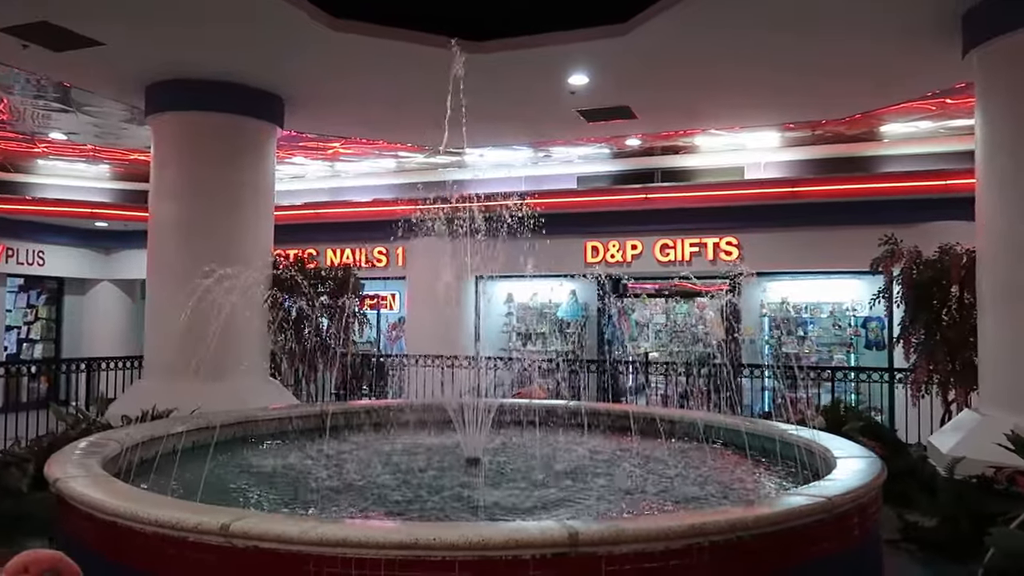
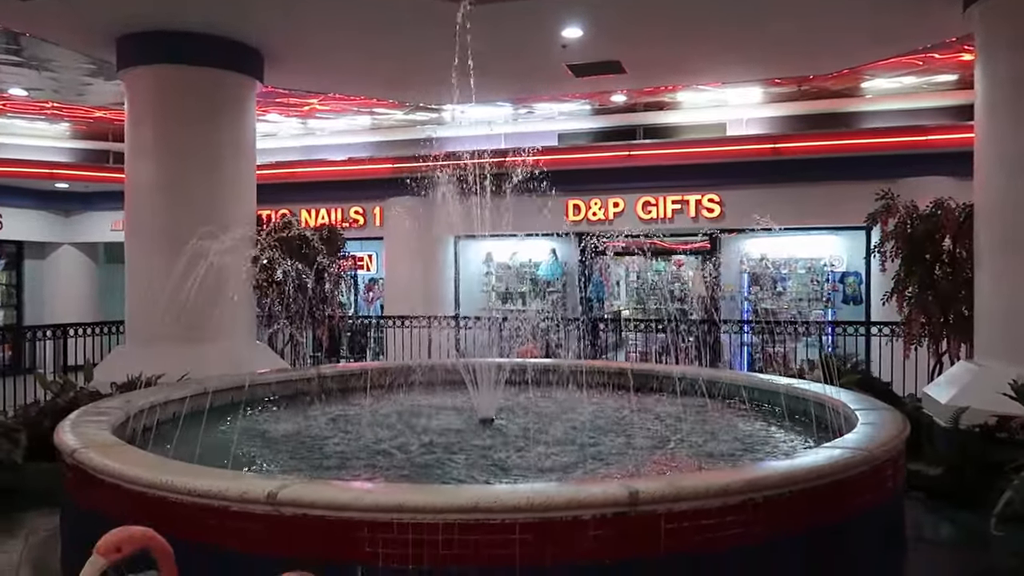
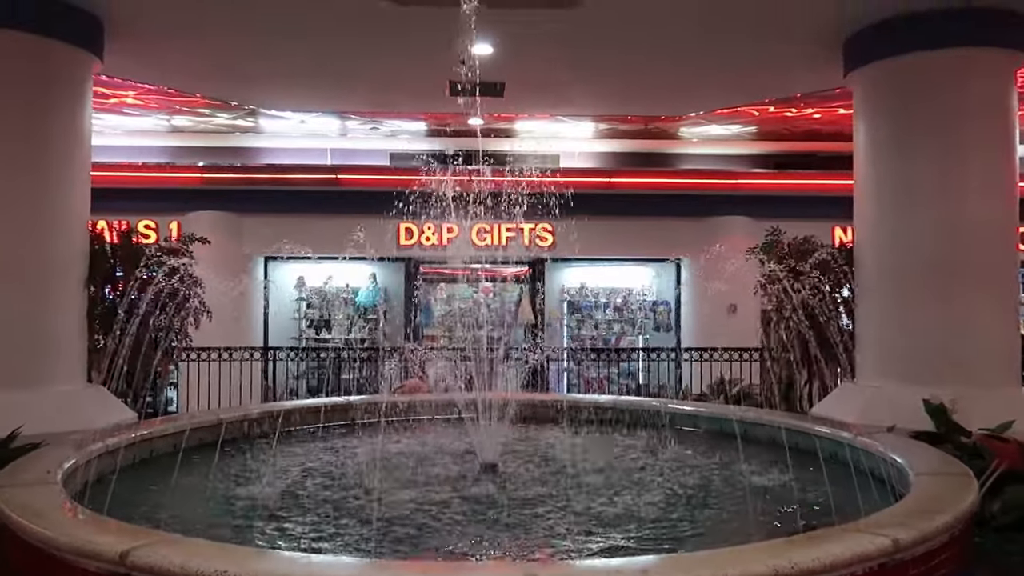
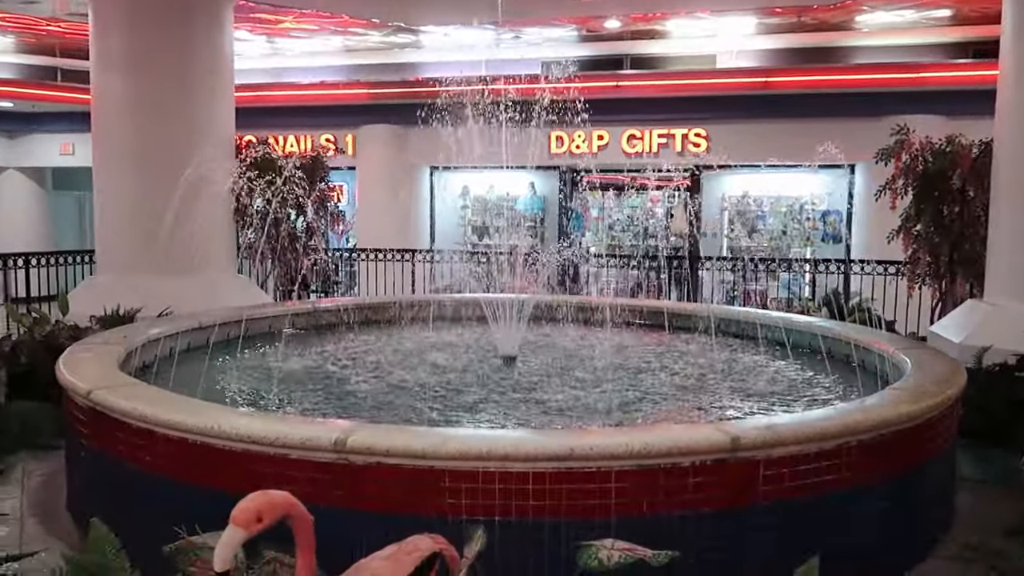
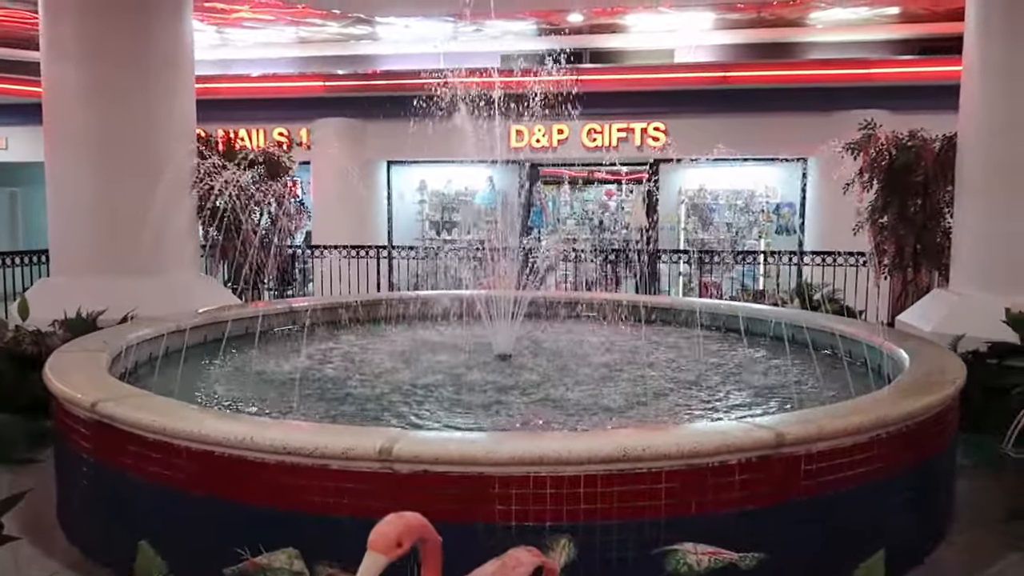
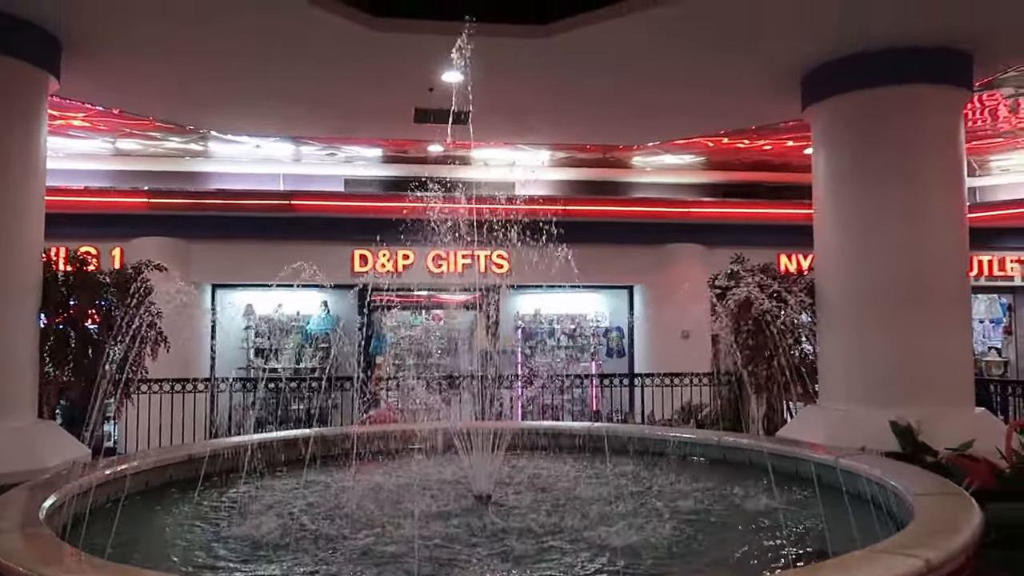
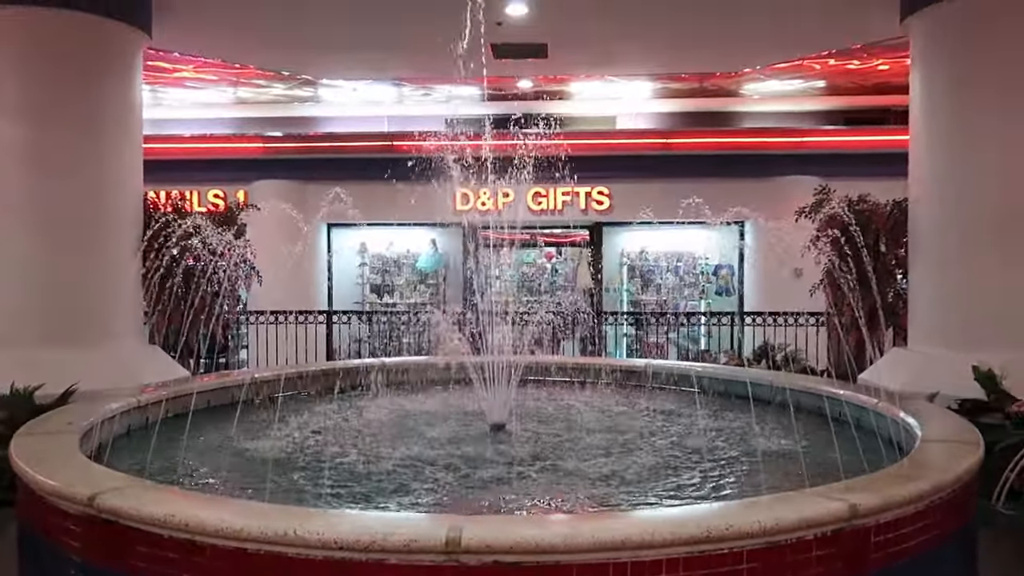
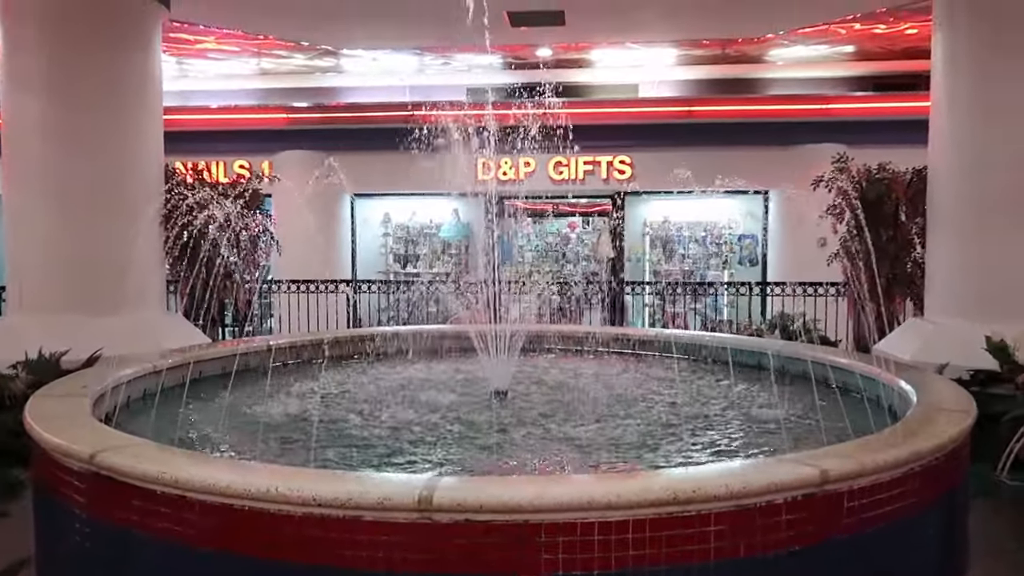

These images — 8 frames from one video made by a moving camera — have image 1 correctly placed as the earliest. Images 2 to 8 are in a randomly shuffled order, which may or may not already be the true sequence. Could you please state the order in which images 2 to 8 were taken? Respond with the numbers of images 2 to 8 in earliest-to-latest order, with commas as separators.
2, 4, 5, 8, 7, 3, 6
